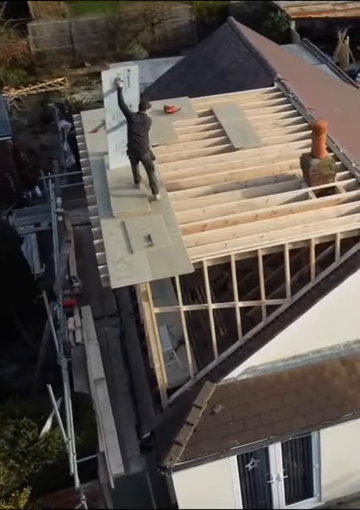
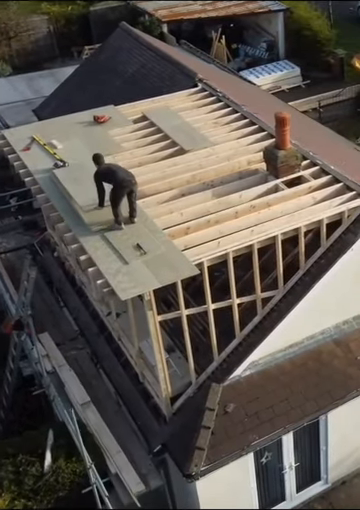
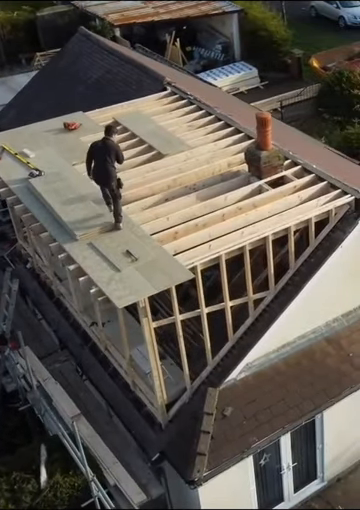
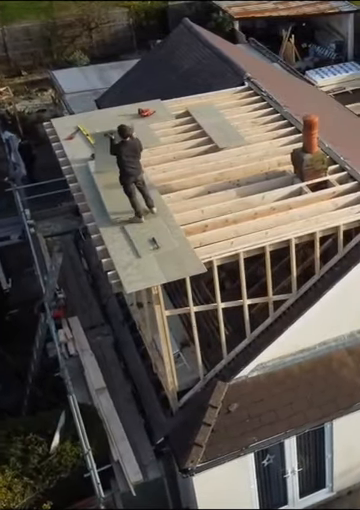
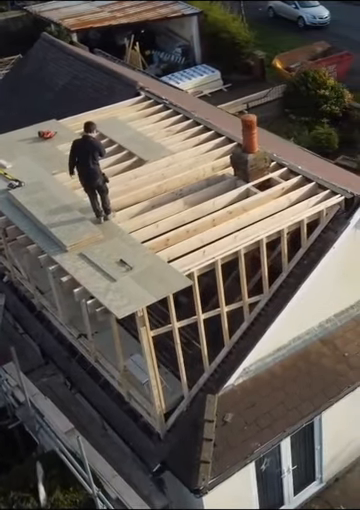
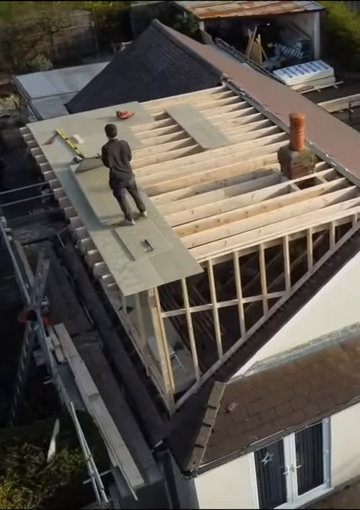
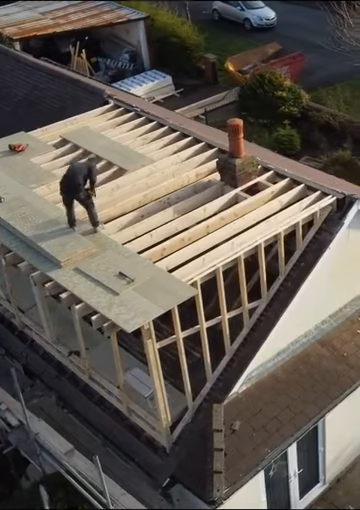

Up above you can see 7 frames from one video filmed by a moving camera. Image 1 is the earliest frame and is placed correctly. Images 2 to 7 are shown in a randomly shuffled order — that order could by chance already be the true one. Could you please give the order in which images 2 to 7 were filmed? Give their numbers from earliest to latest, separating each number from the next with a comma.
4, 6, 2, 3, 5, 7
